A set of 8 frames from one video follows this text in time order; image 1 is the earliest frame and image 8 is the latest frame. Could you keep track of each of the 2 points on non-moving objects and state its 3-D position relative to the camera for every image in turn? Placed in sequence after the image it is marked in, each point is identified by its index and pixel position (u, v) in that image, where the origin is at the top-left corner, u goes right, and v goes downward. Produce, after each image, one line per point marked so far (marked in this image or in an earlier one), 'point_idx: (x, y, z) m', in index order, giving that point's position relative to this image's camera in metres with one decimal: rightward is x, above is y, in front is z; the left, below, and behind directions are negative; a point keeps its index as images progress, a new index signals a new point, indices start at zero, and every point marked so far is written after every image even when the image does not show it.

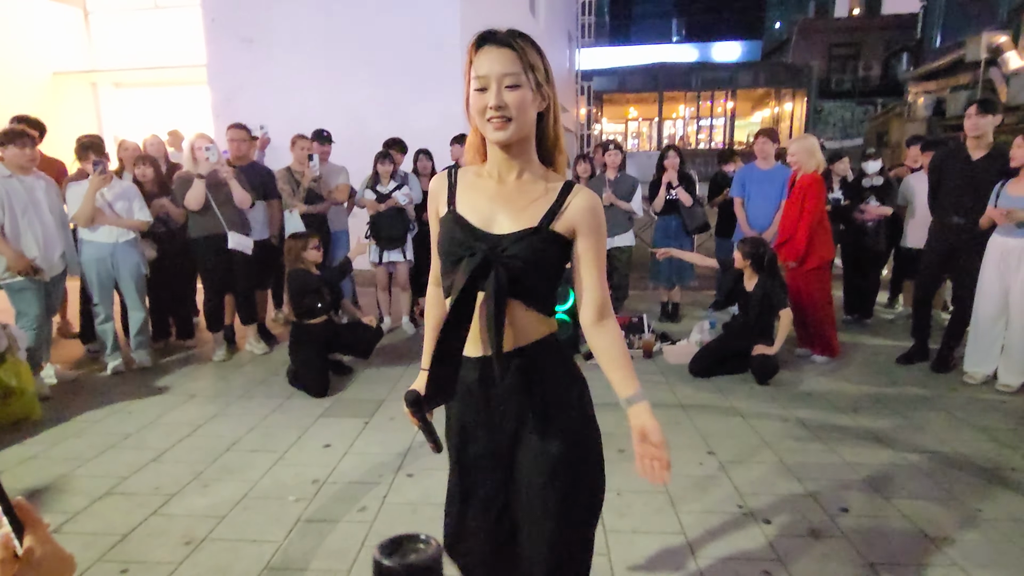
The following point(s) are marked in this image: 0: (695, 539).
0: (+0.8, -1.2, +2.2) m
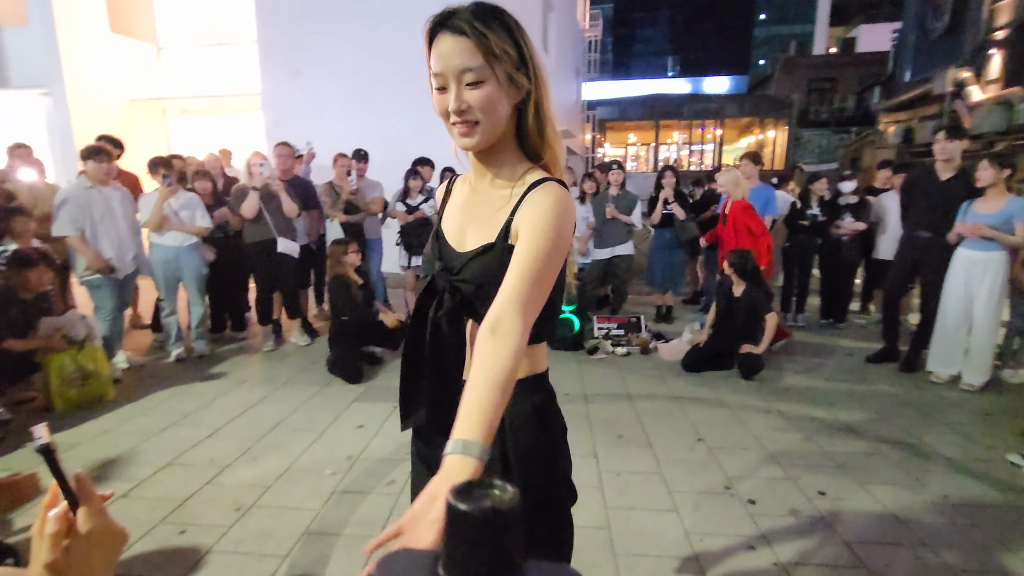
0: (+0.9, -1.2, +2.8) m
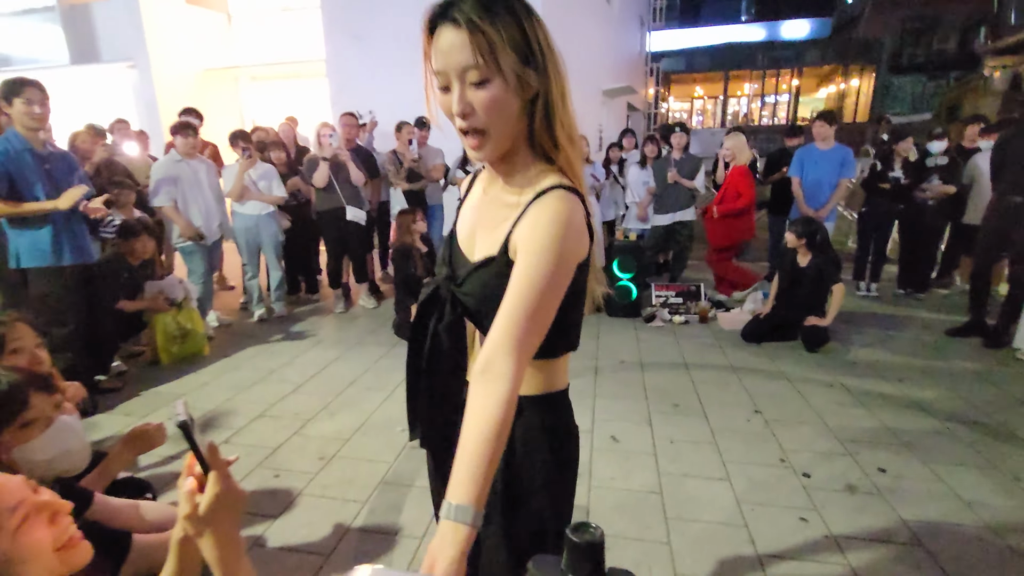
0: (+1.2, -1.1, +2.8) m
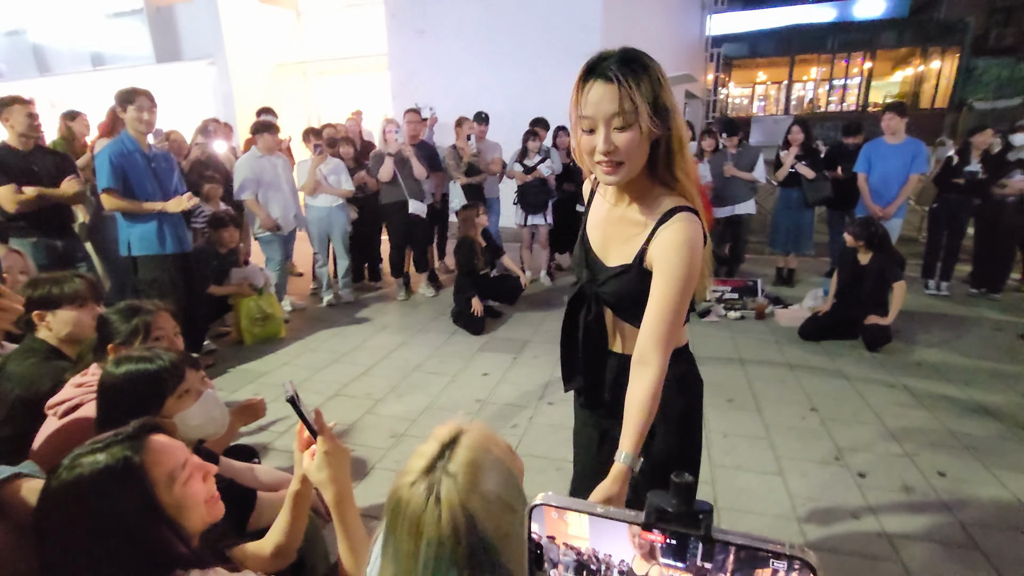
0: (+1.6, -1.1, +2.9) m
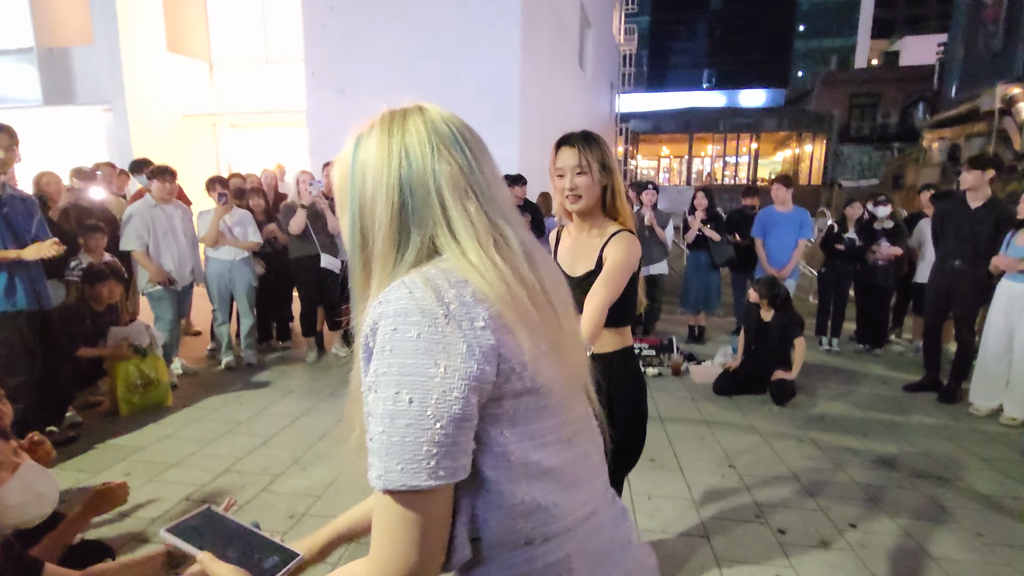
0: (+1.1, -1.4, +2.8) m
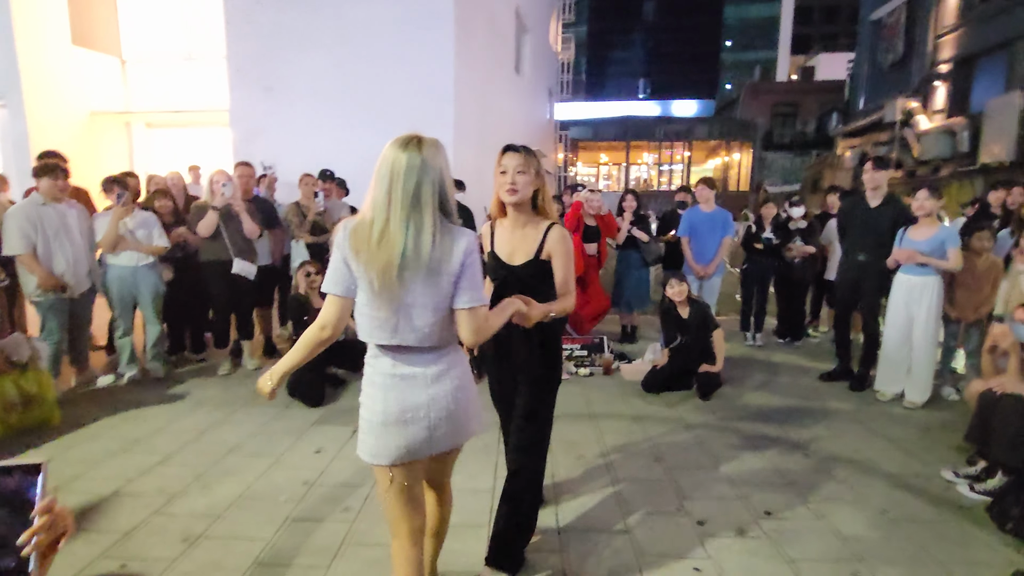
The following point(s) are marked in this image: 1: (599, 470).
0: (+0.7, -1.3, +2.8) m
1: (+0.6, -1.2, +3.4) m
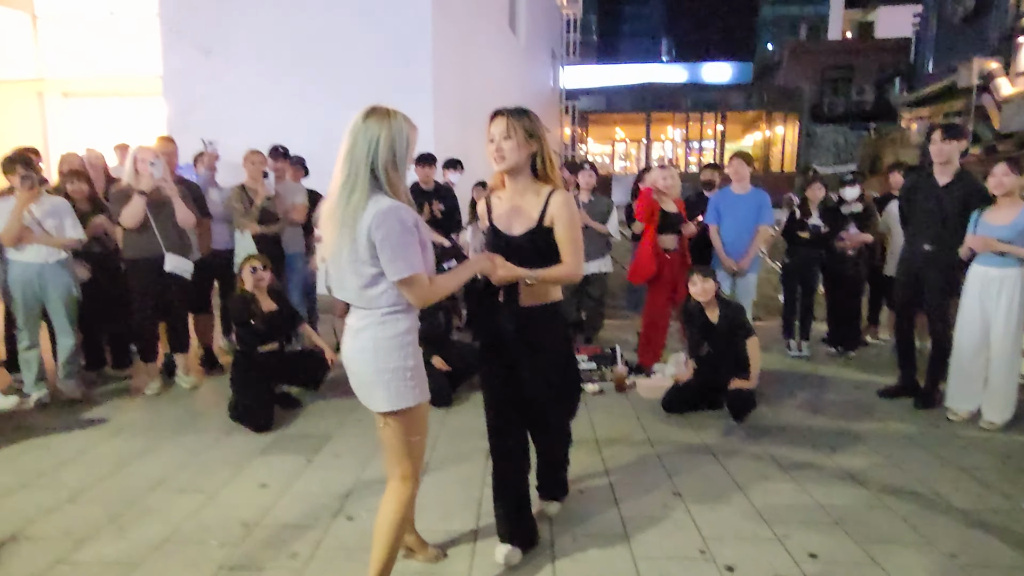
0: (+0.5, -1.4, +1.9) m
1: (+0.5, -1.3, +2.5) m
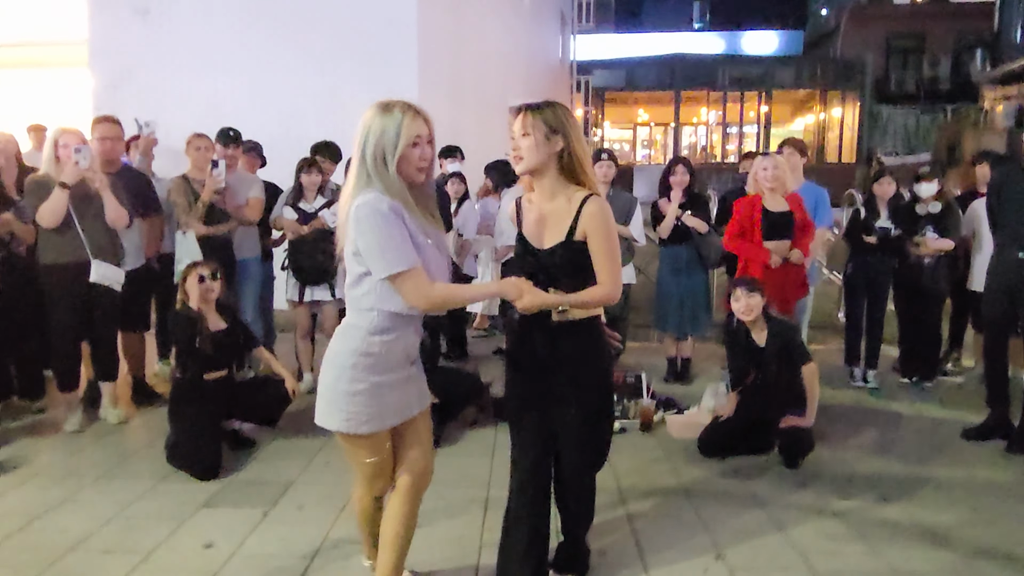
0: (+0.5, -1.6, +1.1) m
1: (+0.4, -1.4, +1.8) m
